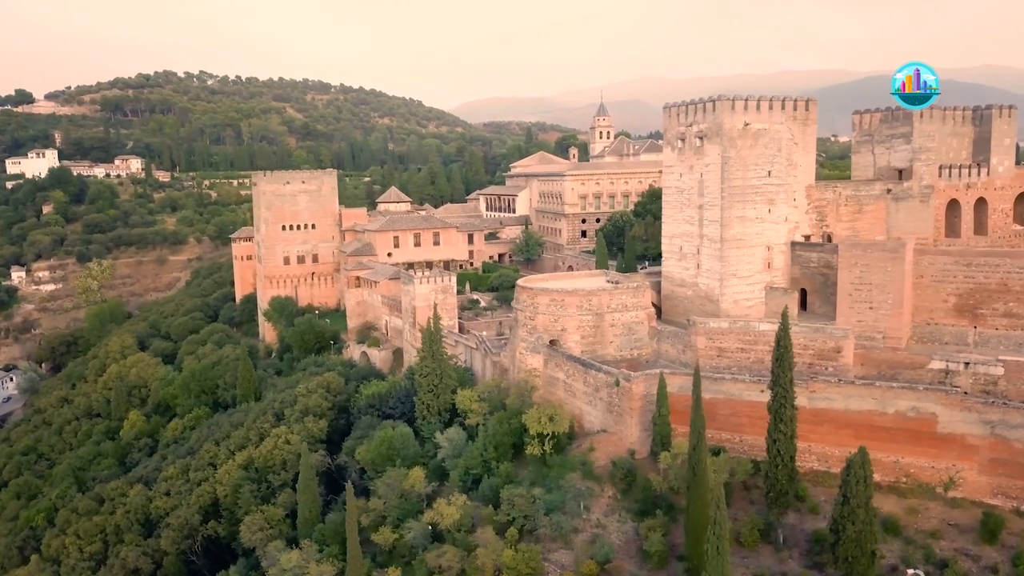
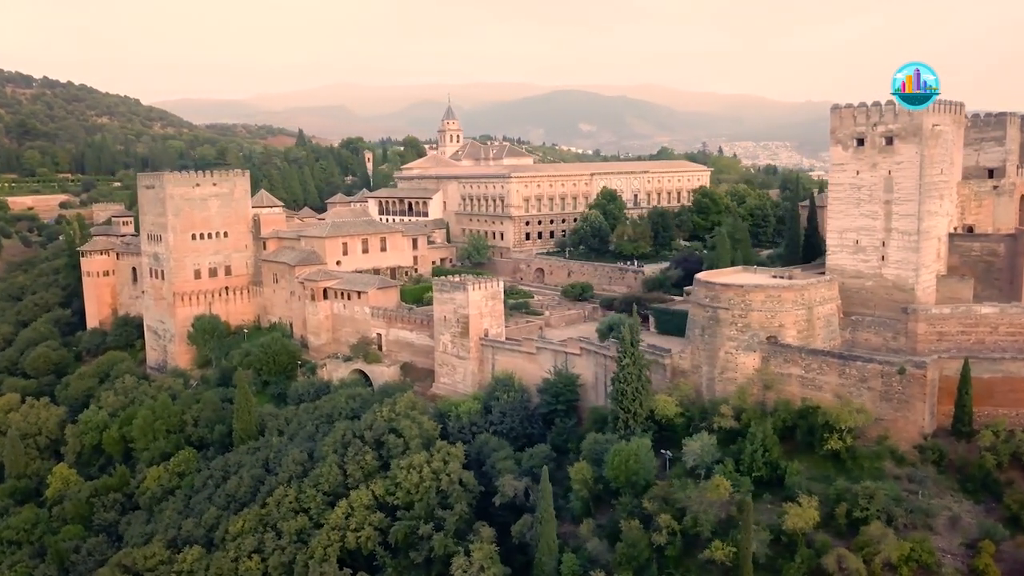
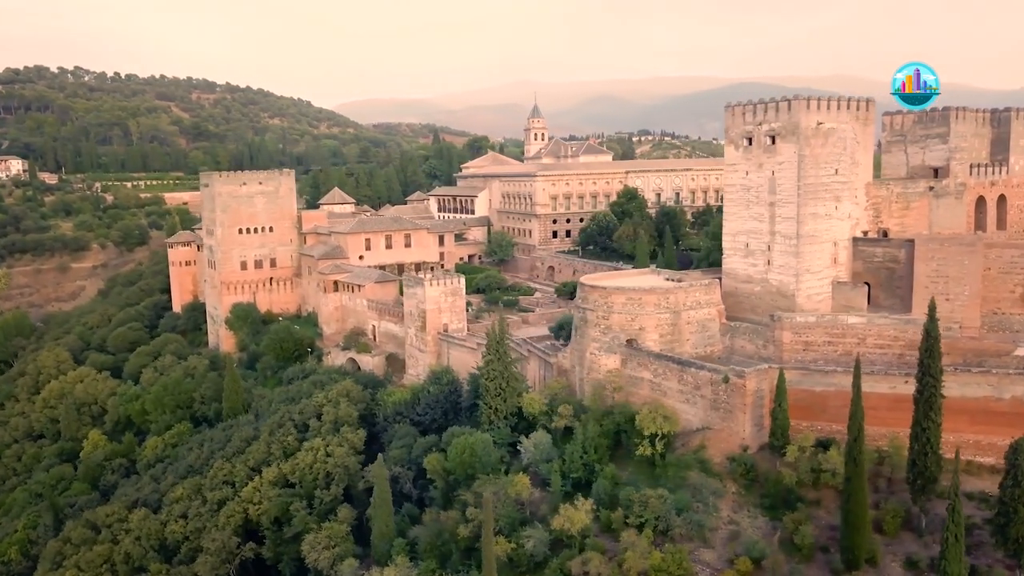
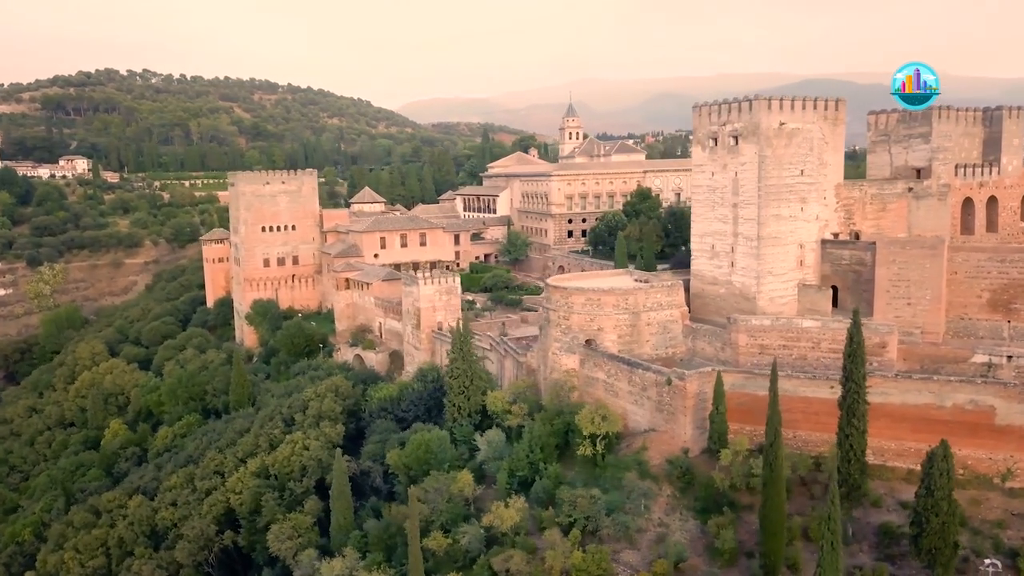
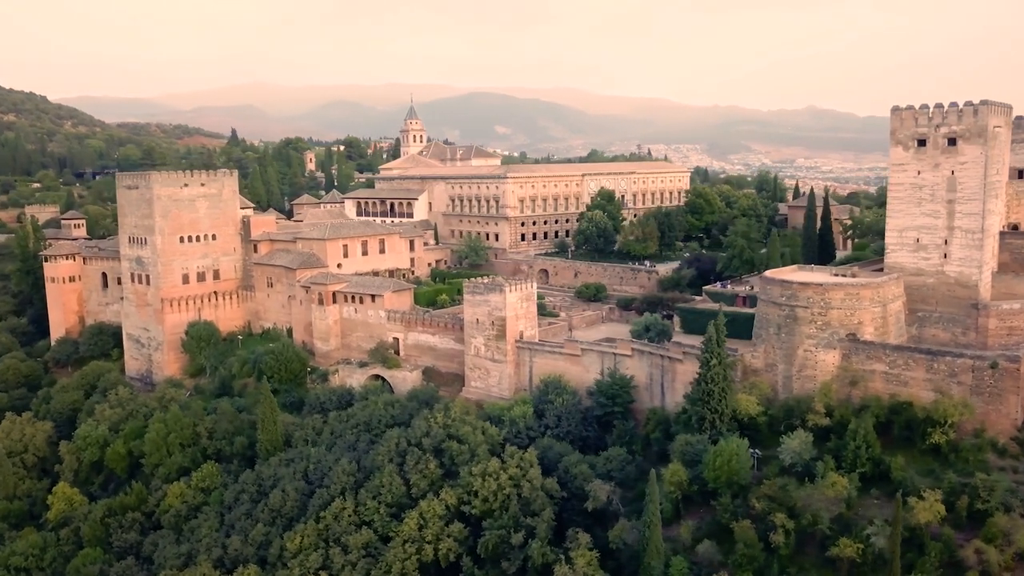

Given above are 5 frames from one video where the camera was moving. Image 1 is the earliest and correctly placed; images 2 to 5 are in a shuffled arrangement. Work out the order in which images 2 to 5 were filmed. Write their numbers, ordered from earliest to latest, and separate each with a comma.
4, 3, 2, 5
